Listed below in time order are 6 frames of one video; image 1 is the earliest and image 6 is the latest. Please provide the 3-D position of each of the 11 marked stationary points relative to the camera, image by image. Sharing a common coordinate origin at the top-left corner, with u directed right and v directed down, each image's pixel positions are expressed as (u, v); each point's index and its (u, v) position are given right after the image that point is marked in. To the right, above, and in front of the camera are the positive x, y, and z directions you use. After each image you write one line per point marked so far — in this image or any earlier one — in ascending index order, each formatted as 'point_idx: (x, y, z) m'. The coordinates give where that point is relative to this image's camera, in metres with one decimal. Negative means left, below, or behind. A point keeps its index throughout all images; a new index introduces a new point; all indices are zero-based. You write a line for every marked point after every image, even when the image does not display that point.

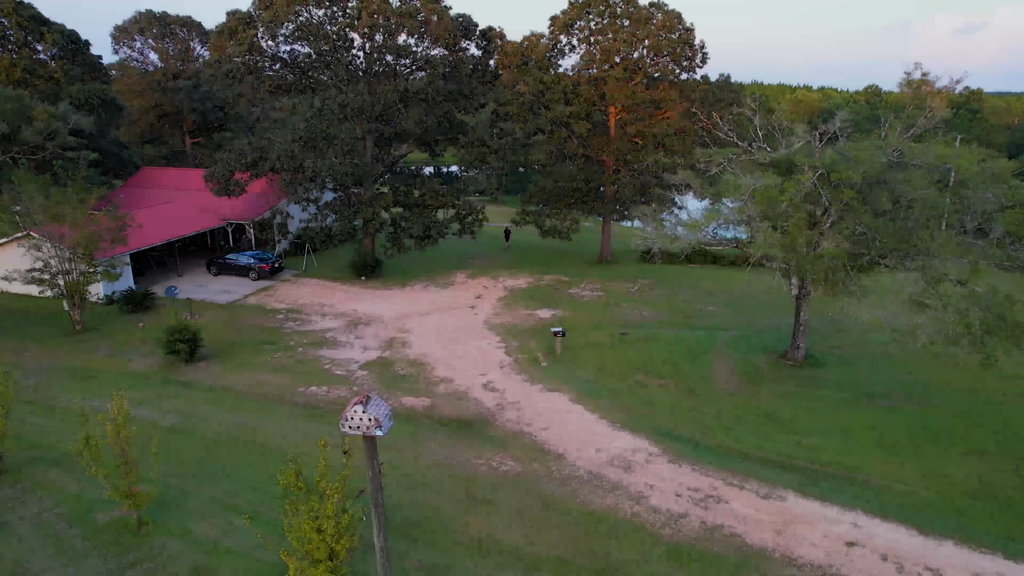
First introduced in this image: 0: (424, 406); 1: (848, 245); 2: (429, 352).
0: (-3.0, -4.0, +13.9) m
1: (+10.9, +1.4, +13.6) m
2: (-3.5, -2.7, +17.2) m
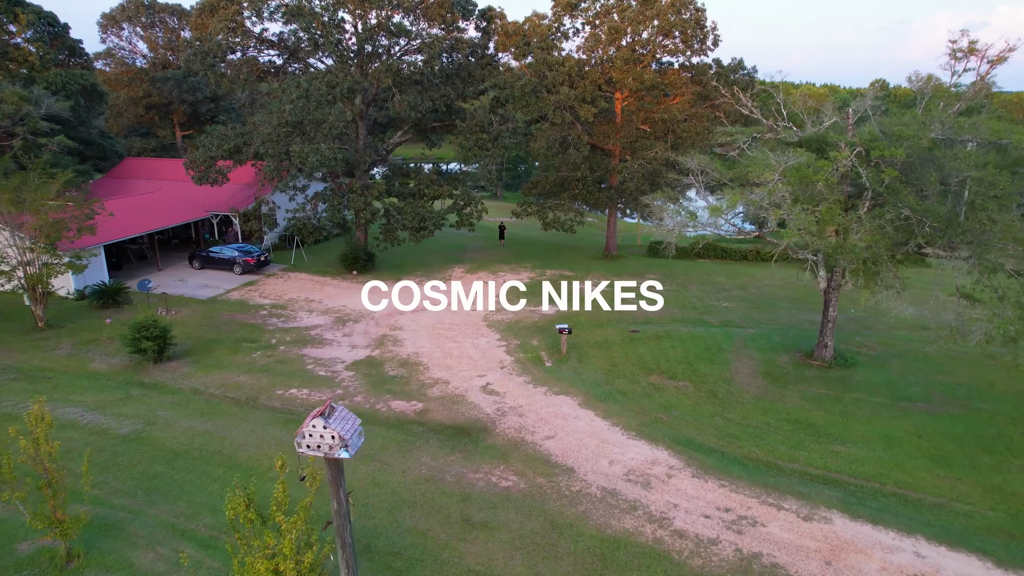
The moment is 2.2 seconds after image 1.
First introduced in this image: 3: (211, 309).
0: (-2.9, -3.7, +12.5) m
1: (+11.0, +1.6, +12.1) m
2: (-3.4, -2.4, +15.8) m
3: (-13.7, -0.9, +18.9) m
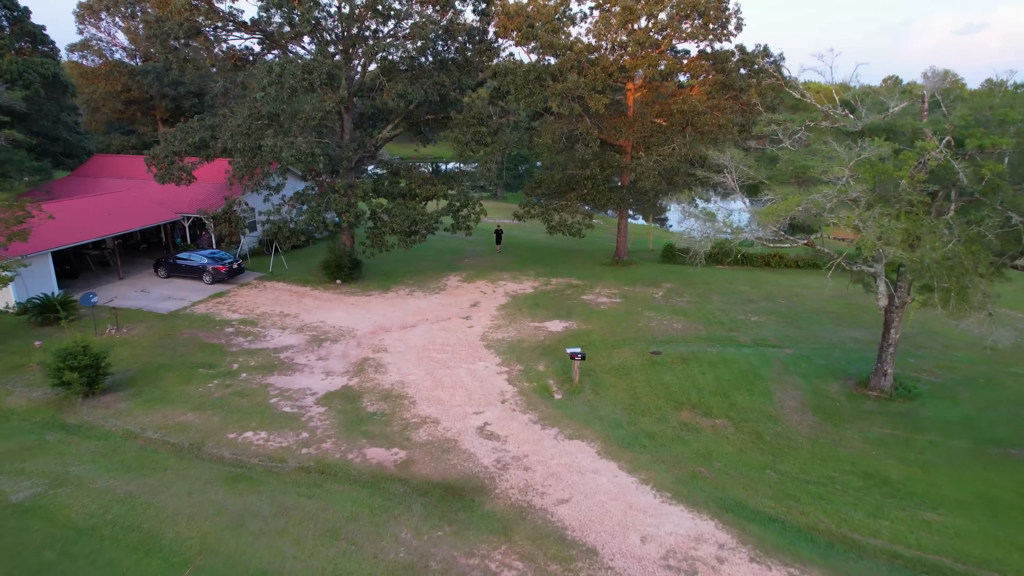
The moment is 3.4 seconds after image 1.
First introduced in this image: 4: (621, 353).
0: (-2.8, -4.3, +10.1) m
1: (+11.1, +1.1, +9.7) m
2: (-3.3, -3.0, +13.4) m
3: (-13.6, -1.5, +16.5) m
4: (+4.0, -2.4, +15.3) m
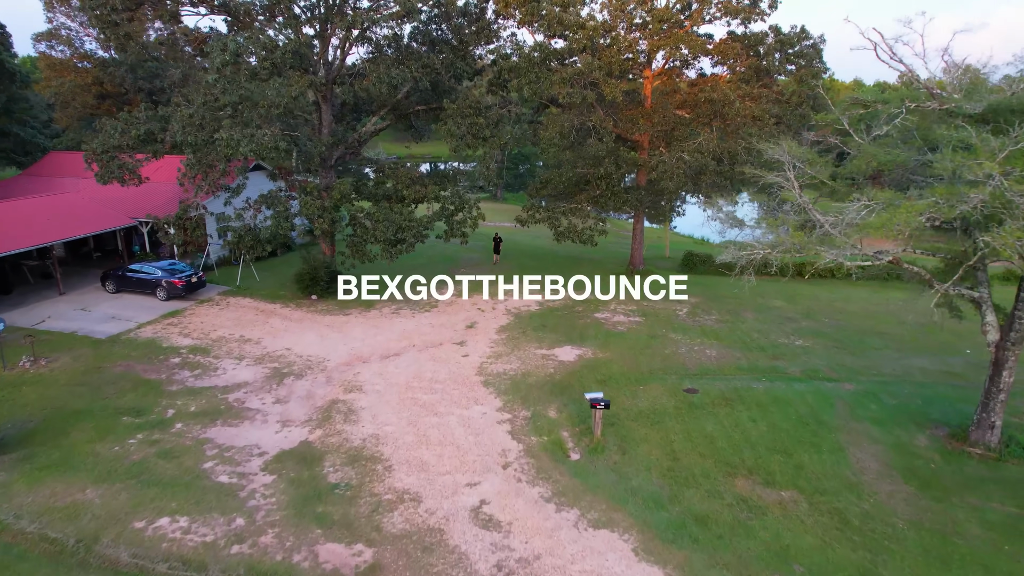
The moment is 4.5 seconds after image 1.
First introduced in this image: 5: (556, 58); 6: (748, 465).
0: (-2.7, -5.0, +7.3) m
1: (+11.2, +0.4, +6.9) m
2: (-3.2, -3.7, +10.6) m
3: (-13.5, -2.2, +13.7) m
4: (+4.1, -3.1, +12.5) m
5: (+2.1, +10.8, +19.5) m
6: (+5.6, -4.2, +9.9) m
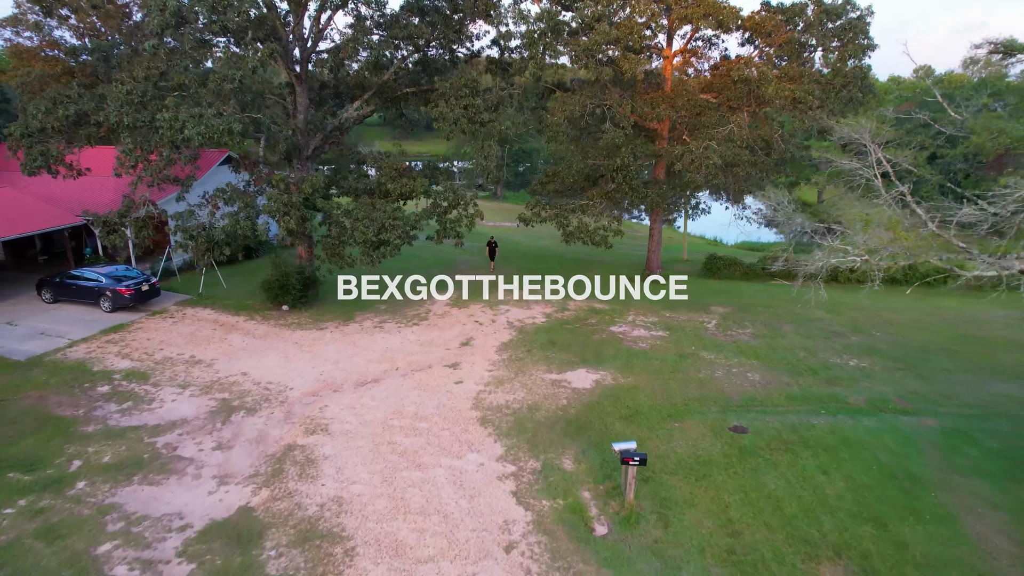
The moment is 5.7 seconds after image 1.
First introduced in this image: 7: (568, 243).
0: (-2.6, -5.3, +4.8) m
1: (+11.3, +0.1, +4.5) m
2: (-3.1, -4.0, +8.1) m
3: (-13.4, -2.5, +11.2) m
4: (+4.2, -3.5, +10.0) m
5: (+2.1, +10.4, +17.0) m
6: (+5.7, -4.6, +7.4) m
7: (+2.5, +2.0, +18.9) m
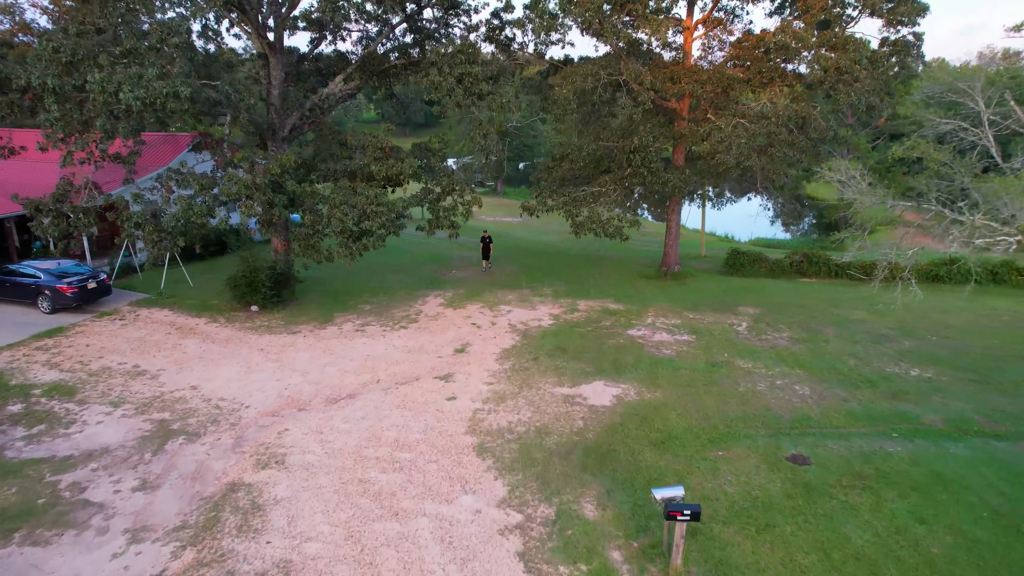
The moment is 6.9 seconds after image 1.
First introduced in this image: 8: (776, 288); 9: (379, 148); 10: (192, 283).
0: (-2.5, -5.2, +2.7) m
1: (+11.4, +0.2, +2.4) m
2: (-3.0, -3.9, +6.0) m
3: (-13.3, -2.5, +9.2) m
4: (+4.3, -3.4, +7.9) m
5: (+2.2, +10.5, +15.0) m
6: (+5.8, -4.5, +5.4) m
7: (+2.6, +2.1, +16.9) m
8: (+11.3, +0.1, +17.7) m
9: (-4.4, +4.6, +14.1) m
10: (-12.1, +0.2, +15.6) m
